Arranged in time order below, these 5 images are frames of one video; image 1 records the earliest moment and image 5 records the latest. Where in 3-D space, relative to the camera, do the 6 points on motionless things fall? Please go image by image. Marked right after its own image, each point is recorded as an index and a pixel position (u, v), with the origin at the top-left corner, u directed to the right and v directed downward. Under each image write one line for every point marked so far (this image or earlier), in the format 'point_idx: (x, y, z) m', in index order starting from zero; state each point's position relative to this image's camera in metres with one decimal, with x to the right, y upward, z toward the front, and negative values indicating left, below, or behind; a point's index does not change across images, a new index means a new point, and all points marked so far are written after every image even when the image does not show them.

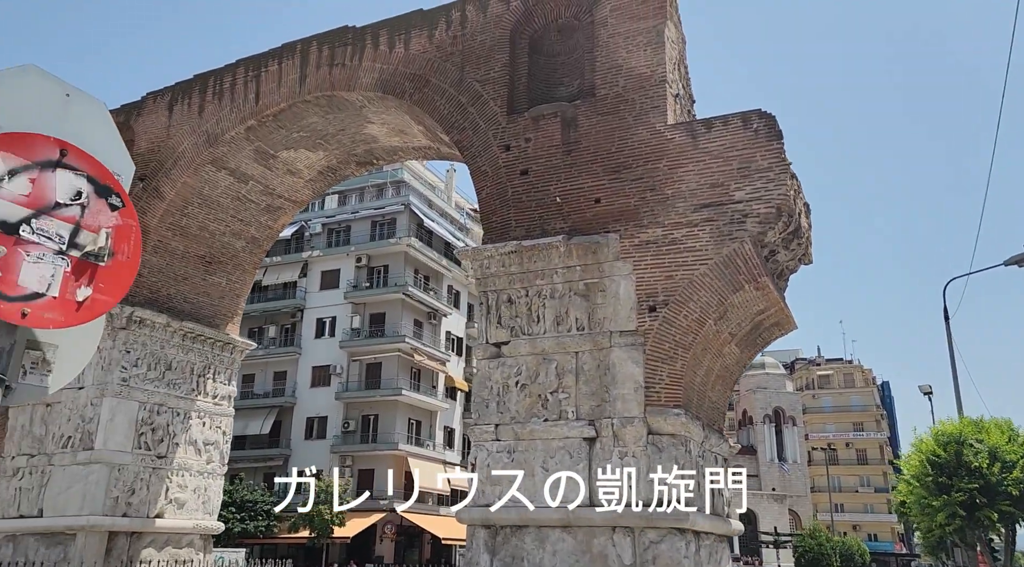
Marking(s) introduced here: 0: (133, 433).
0: (-5.0, -1.9, +10.9) m
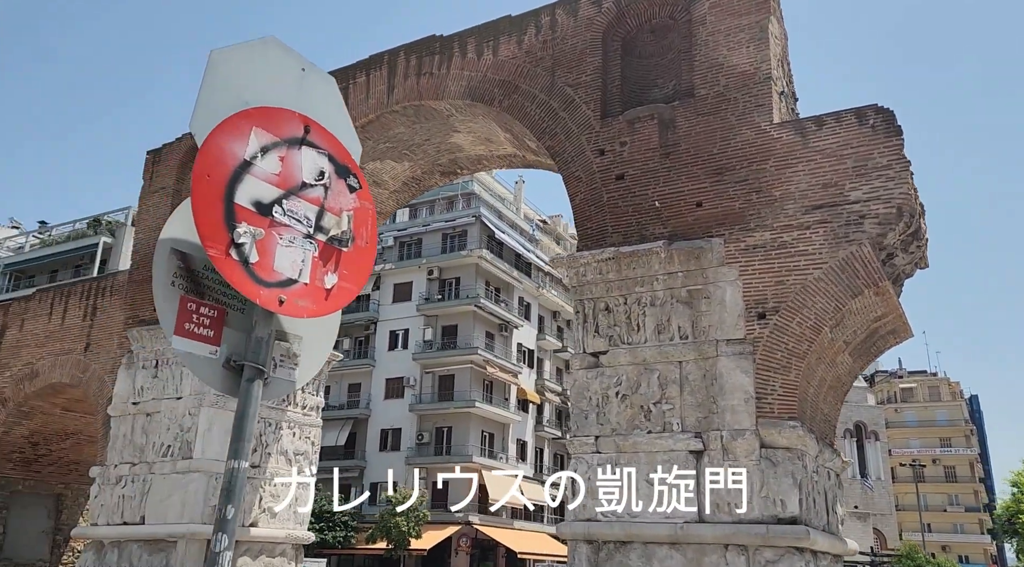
0: (-3.8, -2.1, +11.0) m
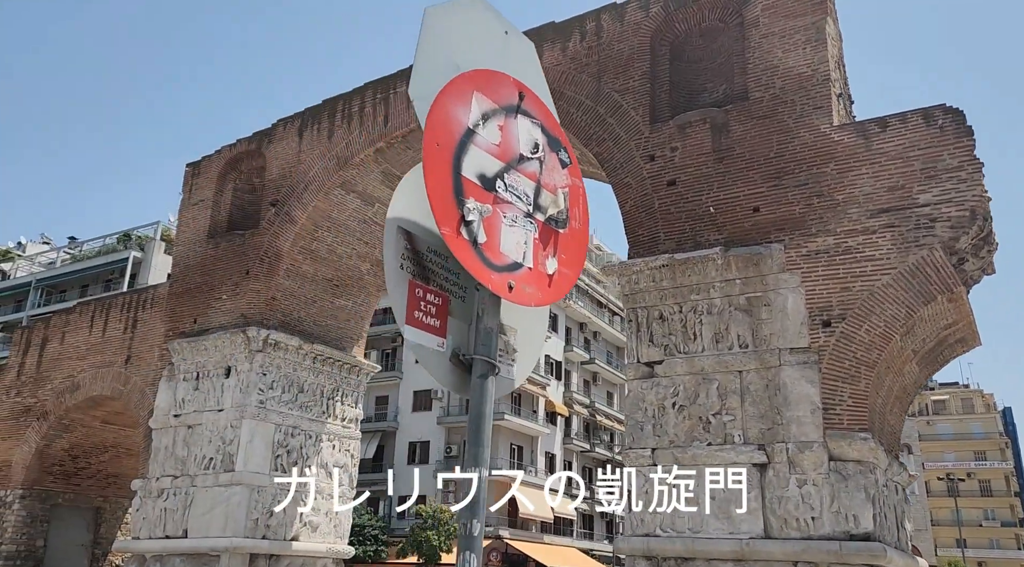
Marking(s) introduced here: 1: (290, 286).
0: (-3.2, -2.2, +10.9) m
1: (-3.1, 0.0, +11.7) m
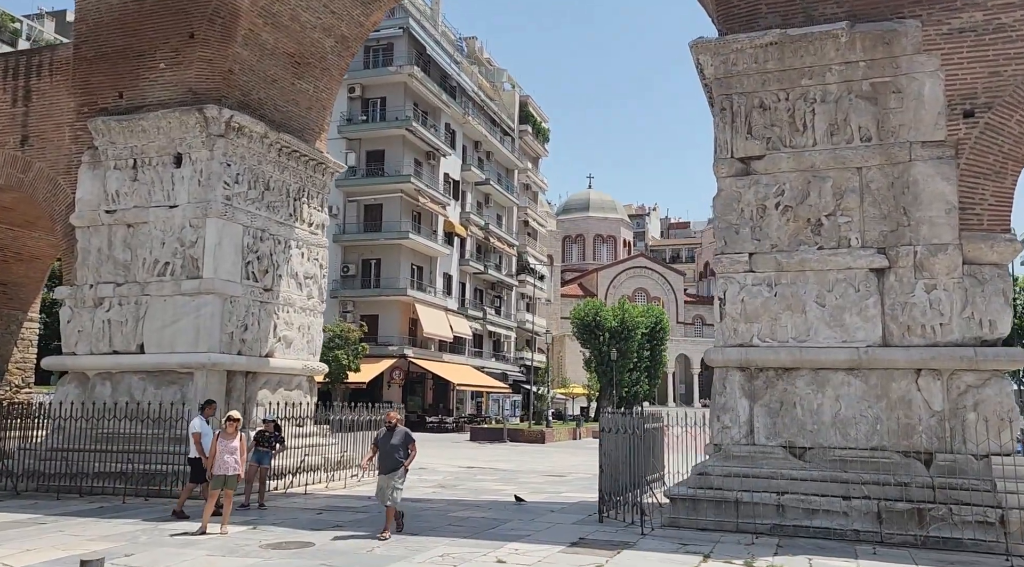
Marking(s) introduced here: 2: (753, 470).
0: (-3.0, +0.3, +9.2) m
1: (-3.0, +2.6, +9.6) m
2: (+1.9, -1.5, +6.5) m
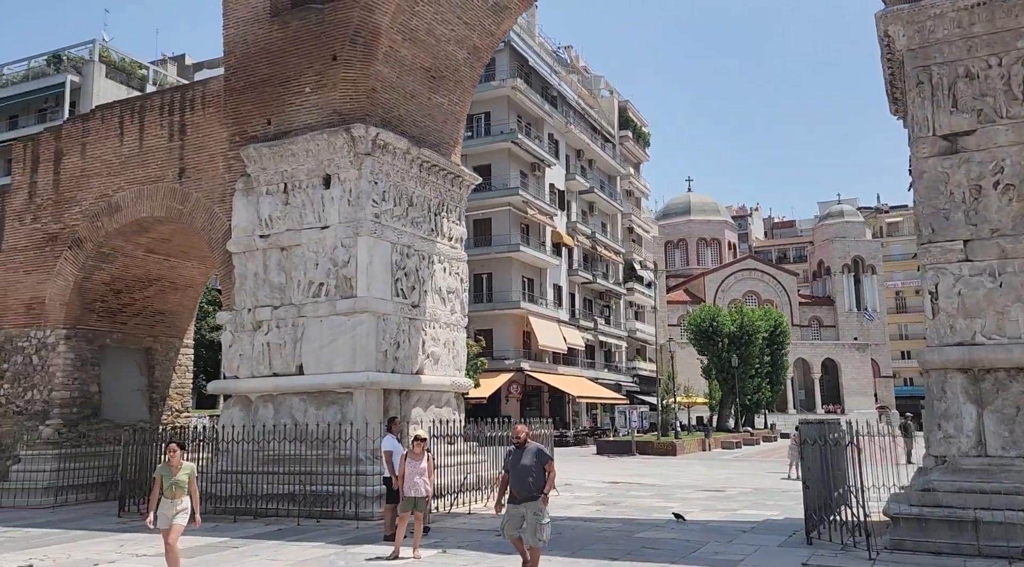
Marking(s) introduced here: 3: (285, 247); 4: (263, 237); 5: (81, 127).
0: (-1.3, +0.1, +9.1) m
1: (-1.4, +2.4, +9.5) m
2: (+3.3, -1.4, +5.8) m
3: (-2.6, +0.4, +9.3) m
4: (-2.9, +0.5, +9.5) m
5: (-6.2, +2.1, +11.8) m
